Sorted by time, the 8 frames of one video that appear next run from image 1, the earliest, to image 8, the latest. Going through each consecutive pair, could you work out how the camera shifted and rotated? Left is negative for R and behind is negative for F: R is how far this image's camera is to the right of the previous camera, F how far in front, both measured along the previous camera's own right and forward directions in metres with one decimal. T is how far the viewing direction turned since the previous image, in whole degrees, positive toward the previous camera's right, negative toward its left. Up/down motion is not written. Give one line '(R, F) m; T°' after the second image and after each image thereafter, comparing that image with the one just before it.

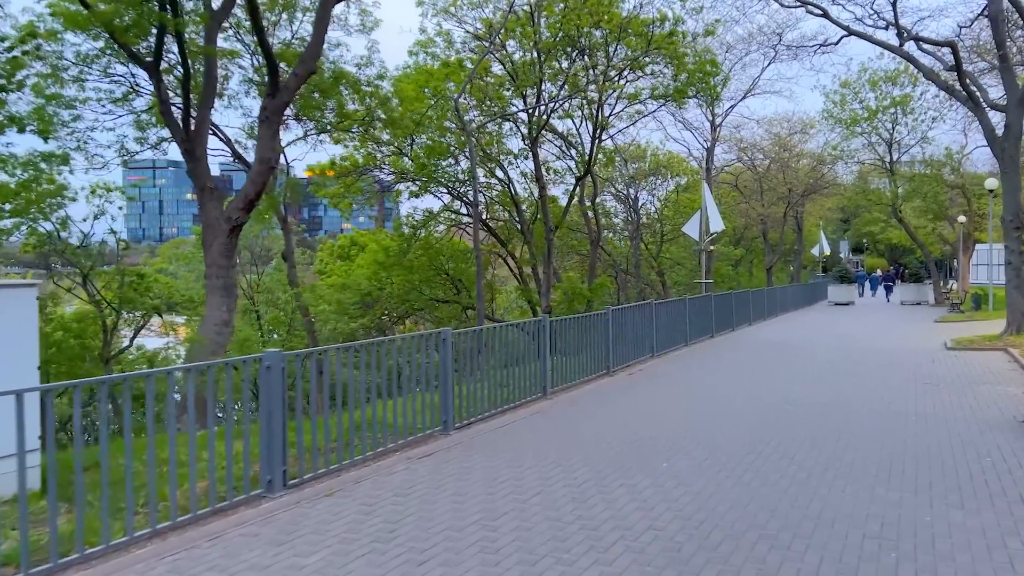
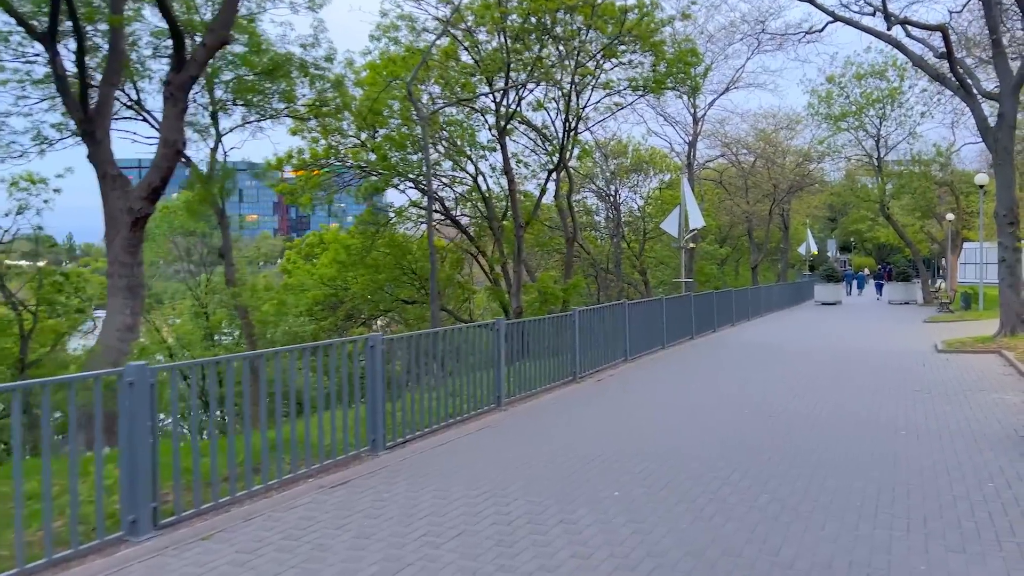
(+0.5, +1.0) m; +1°
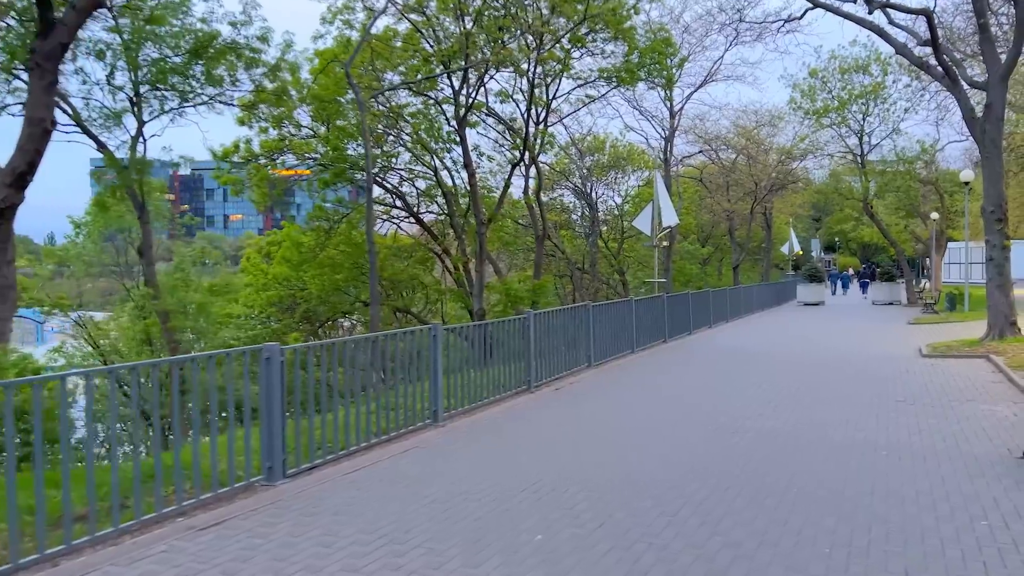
(+0.5, +1.0) m; +1°
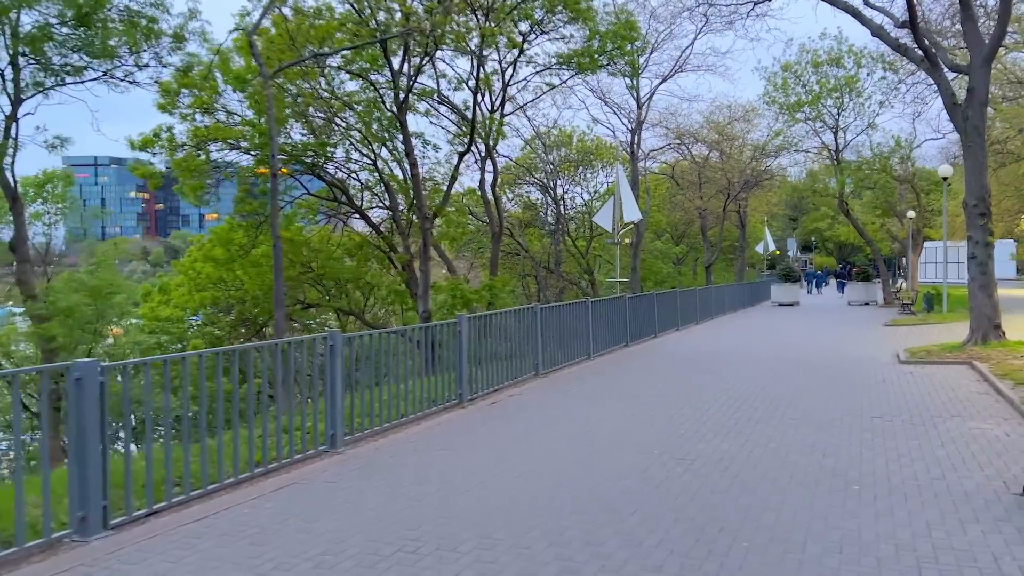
(+0.6, +1.3) m; +1°
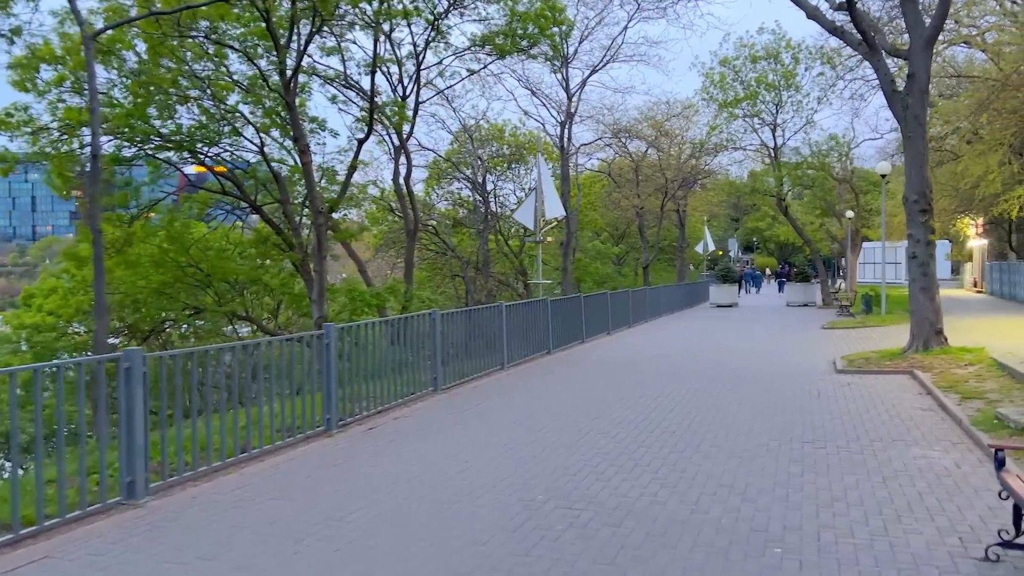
(+0.7, +1.4) m; +4°
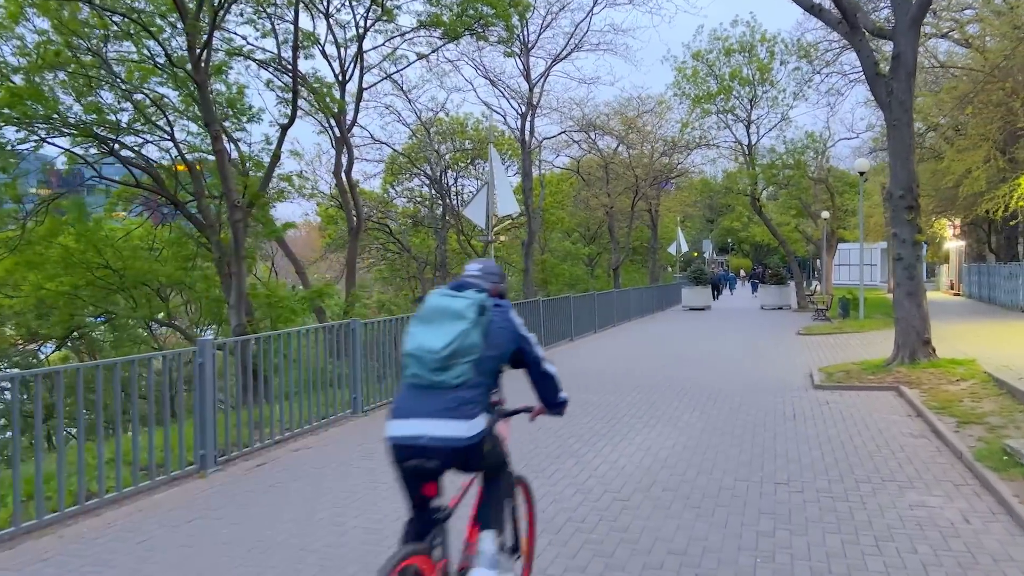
(+0.5, +1.4) m; +2°
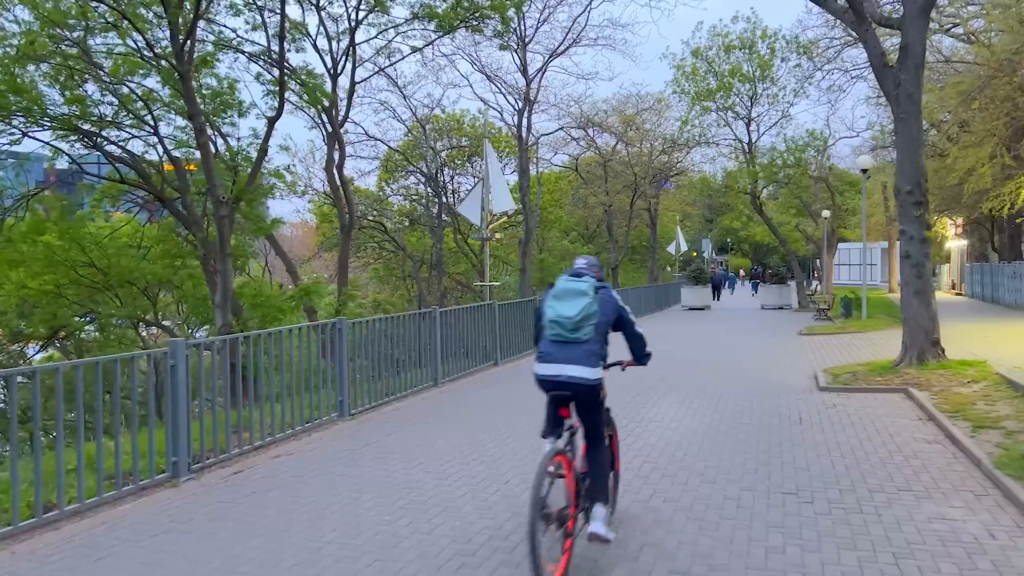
(+0.1, +0.4) m; 0°
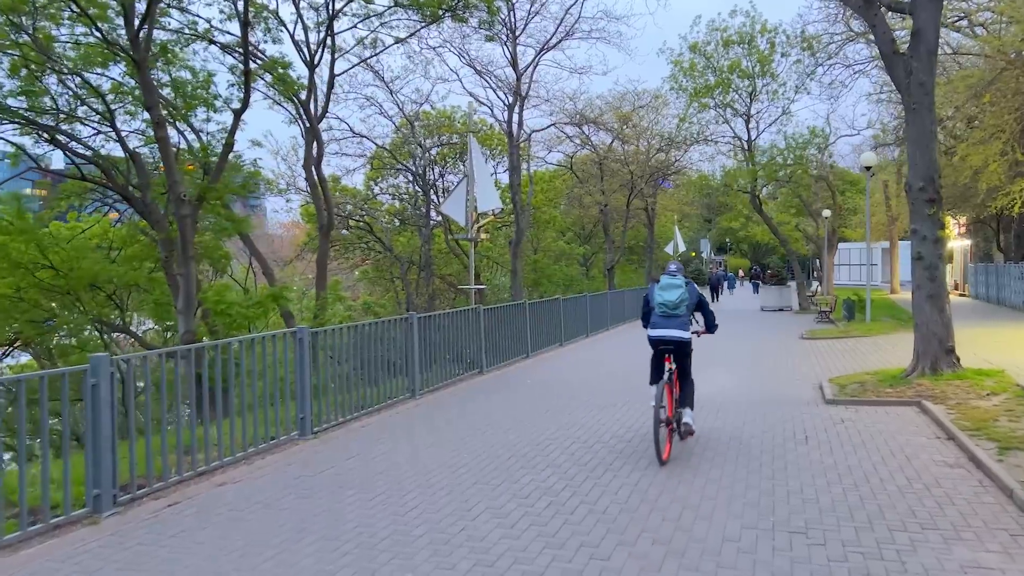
(+0.2, +0.8) m; 0°
